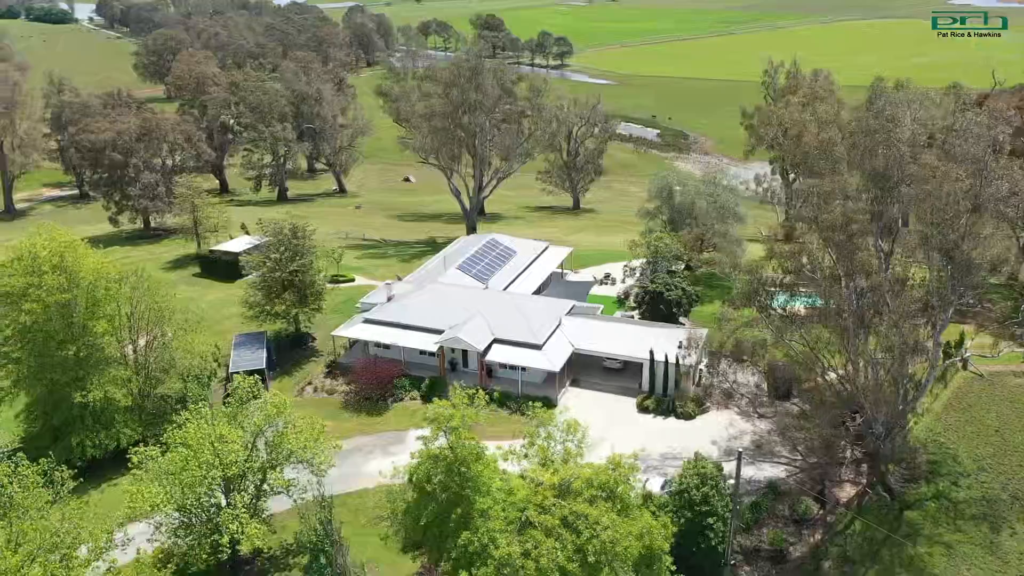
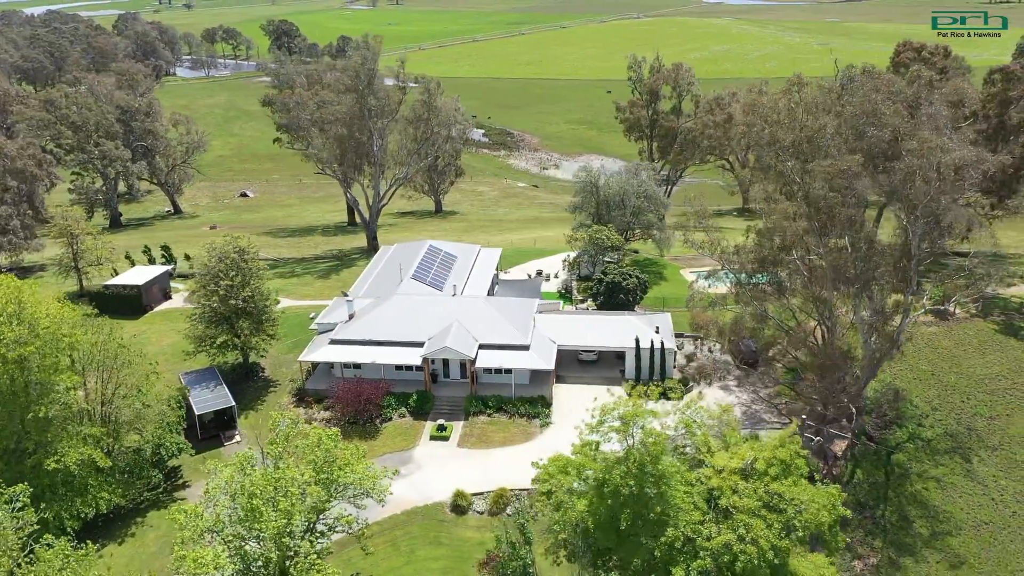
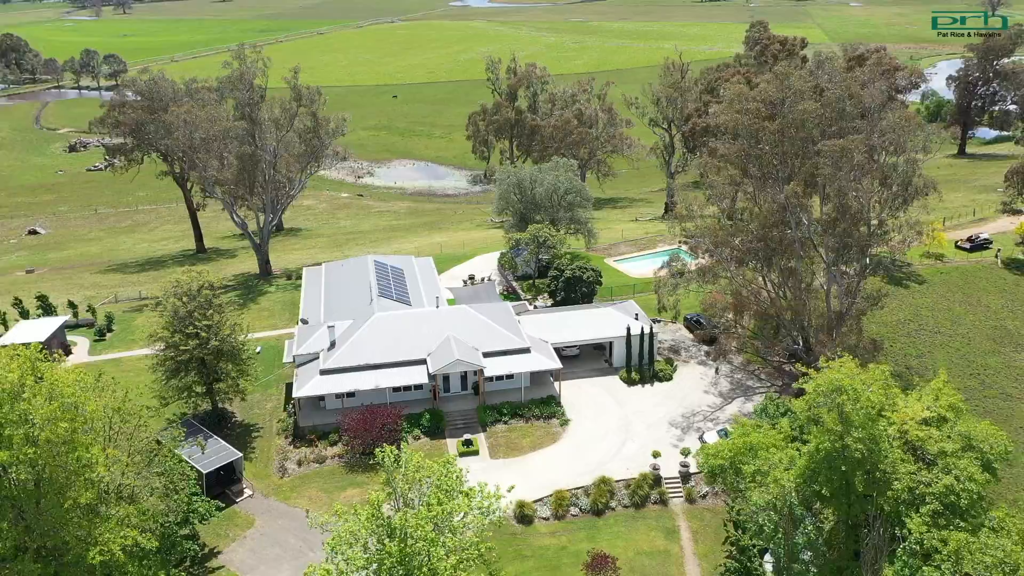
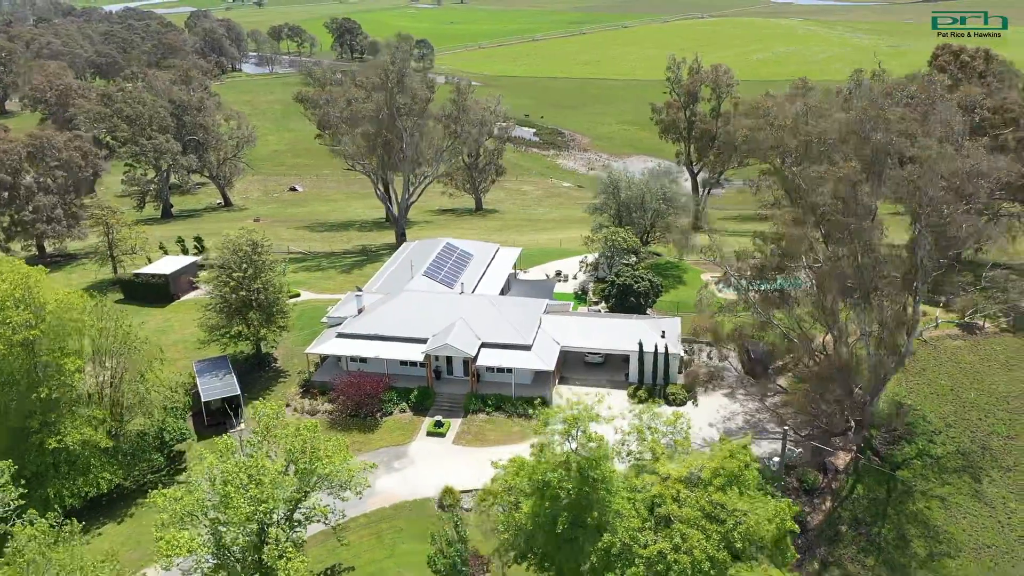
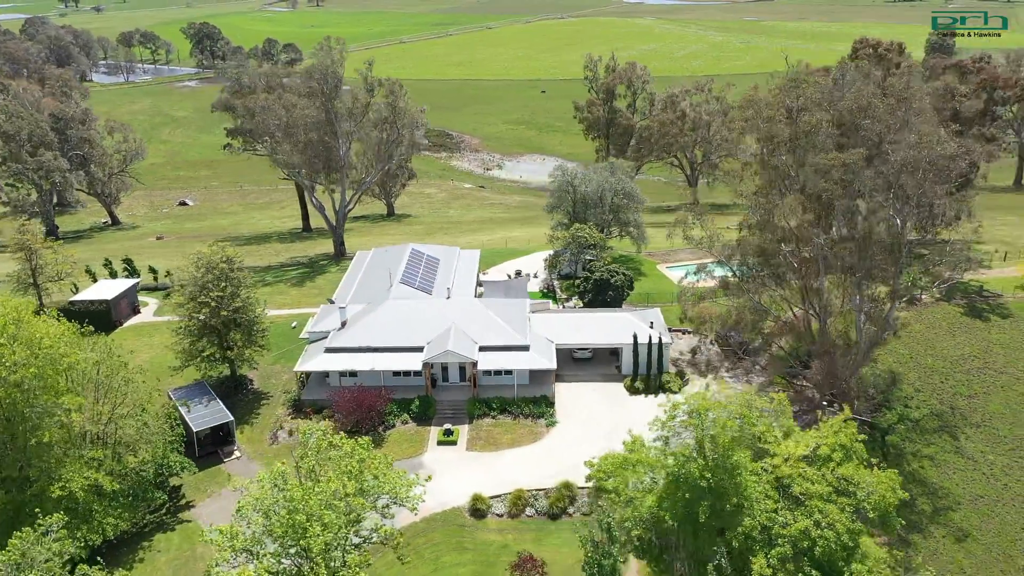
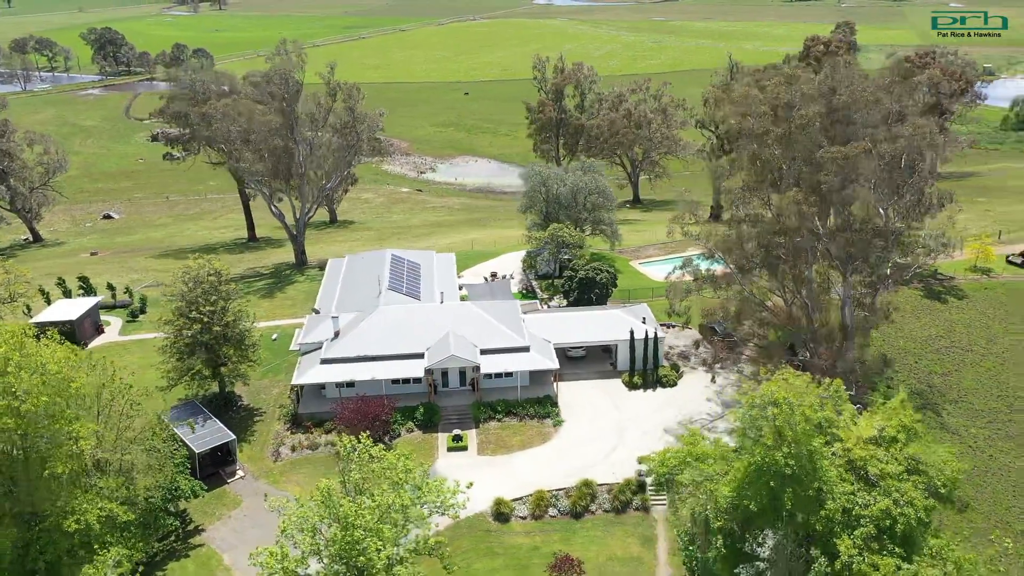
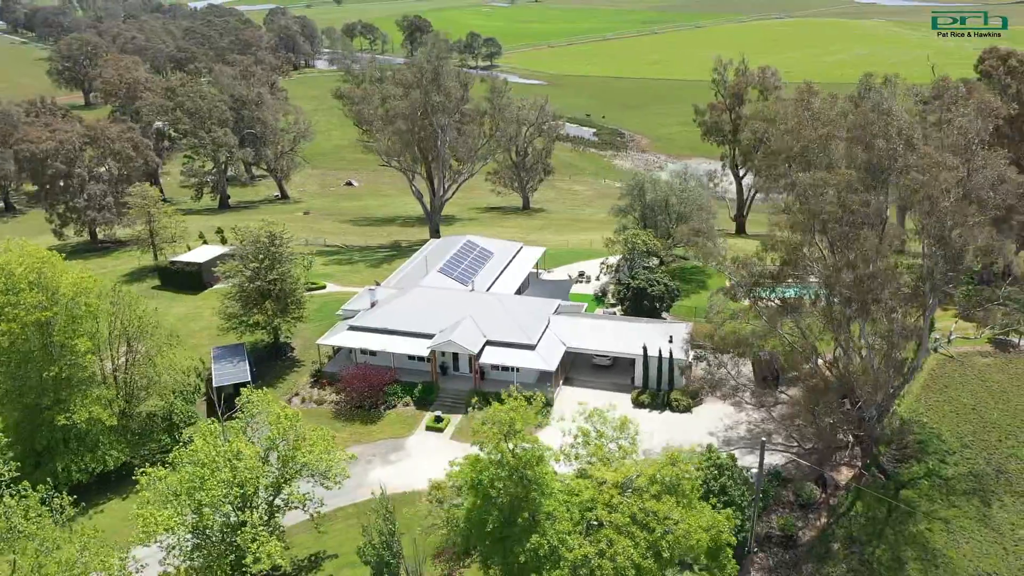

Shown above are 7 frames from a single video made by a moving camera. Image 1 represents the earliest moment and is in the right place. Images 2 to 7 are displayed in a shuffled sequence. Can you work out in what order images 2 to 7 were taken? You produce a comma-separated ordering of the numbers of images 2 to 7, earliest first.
7, 4, 2, 5, 6, 3
